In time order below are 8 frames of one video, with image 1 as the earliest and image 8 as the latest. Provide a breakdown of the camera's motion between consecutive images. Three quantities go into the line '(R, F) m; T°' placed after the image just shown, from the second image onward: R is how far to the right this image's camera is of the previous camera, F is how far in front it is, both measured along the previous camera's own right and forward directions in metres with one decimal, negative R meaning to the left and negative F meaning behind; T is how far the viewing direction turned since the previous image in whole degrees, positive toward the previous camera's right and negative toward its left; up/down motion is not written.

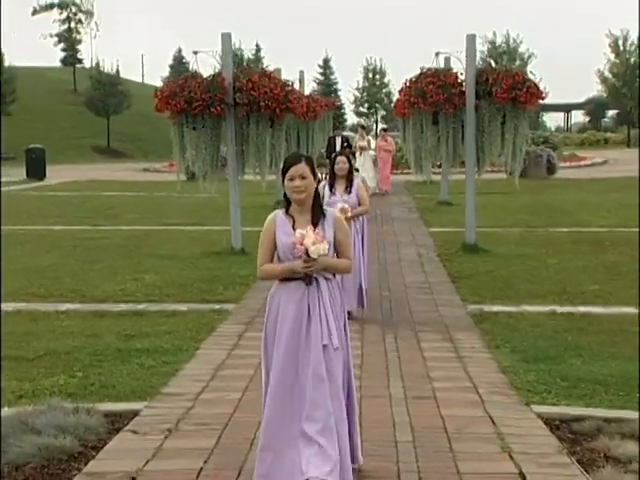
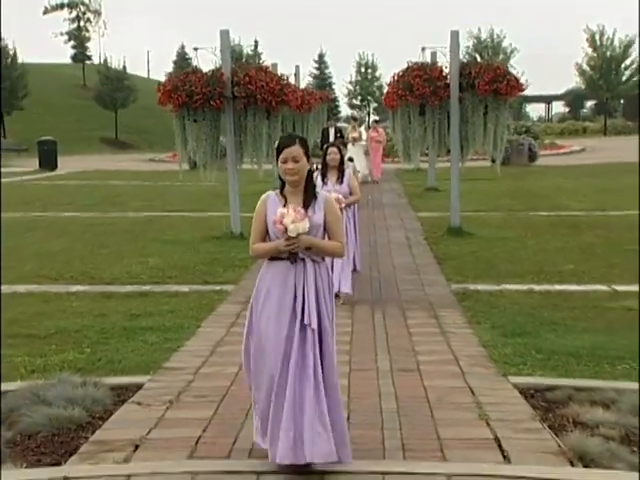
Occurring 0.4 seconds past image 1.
(+0.2, -0.4) m; -2°
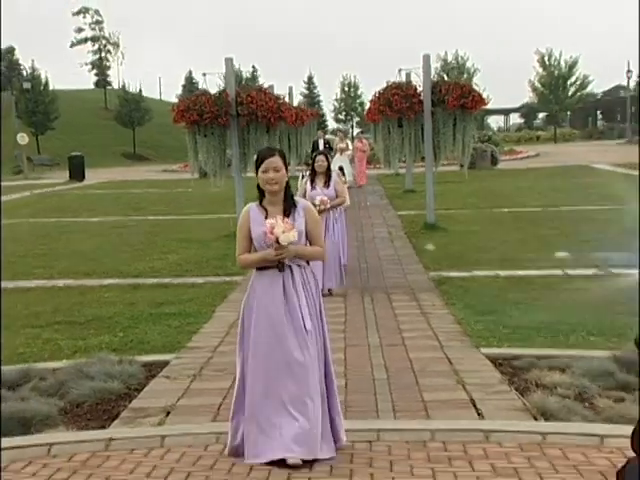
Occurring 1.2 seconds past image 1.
(-0.2, -1.0) m; +2°
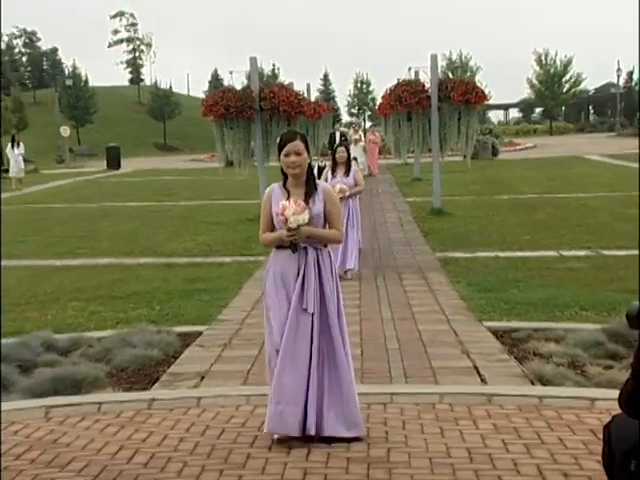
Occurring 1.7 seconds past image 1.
(-0.2, -0.7) m; 0°
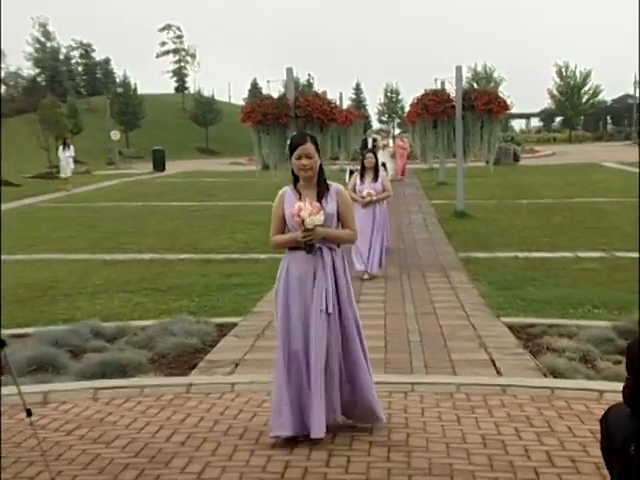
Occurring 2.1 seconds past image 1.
(+0.1, -0.5) m; -3°
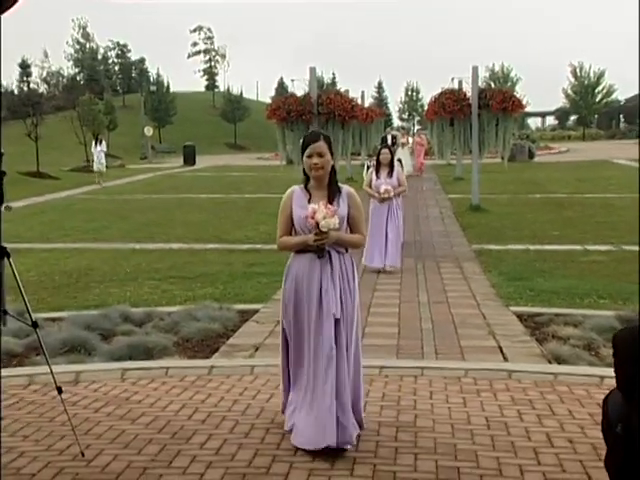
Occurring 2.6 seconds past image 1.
(+0.3, -0.4) m; -3°
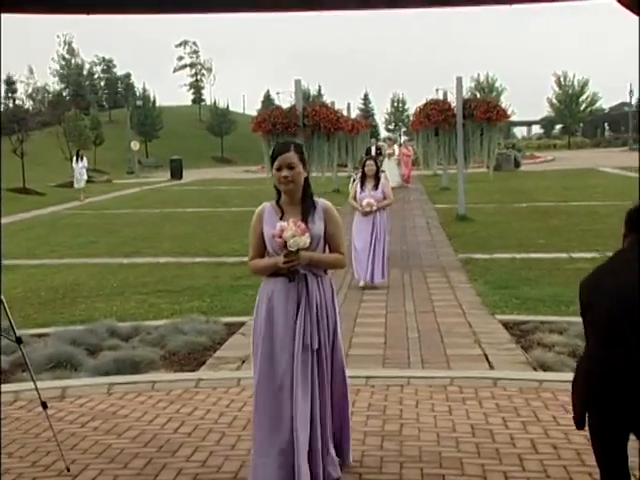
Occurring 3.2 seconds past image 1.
(+0.2, 0.0) m; 0°
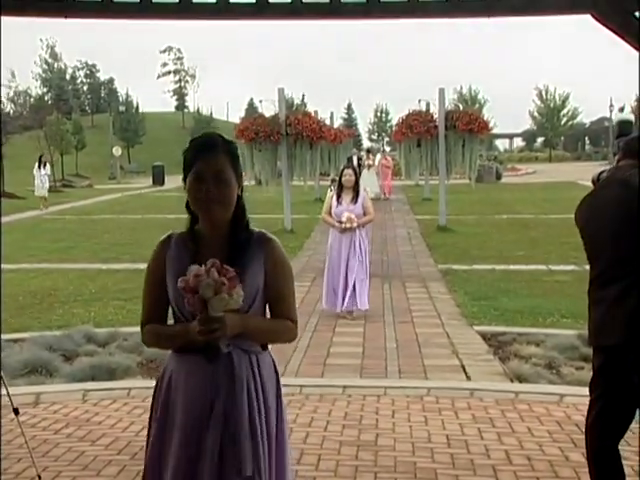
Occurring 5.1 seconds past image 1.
(+0.1, 0.0) m; +1°
